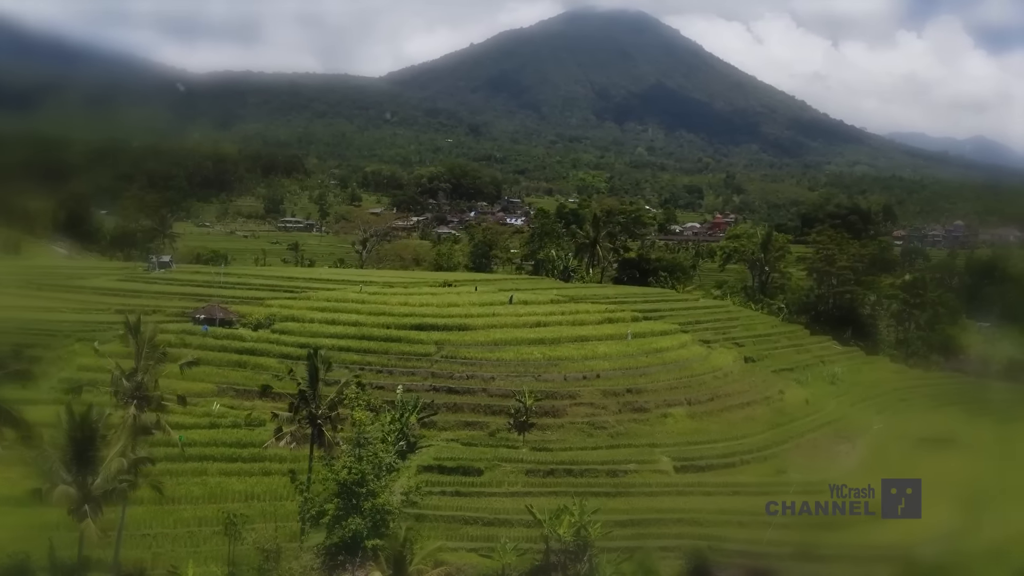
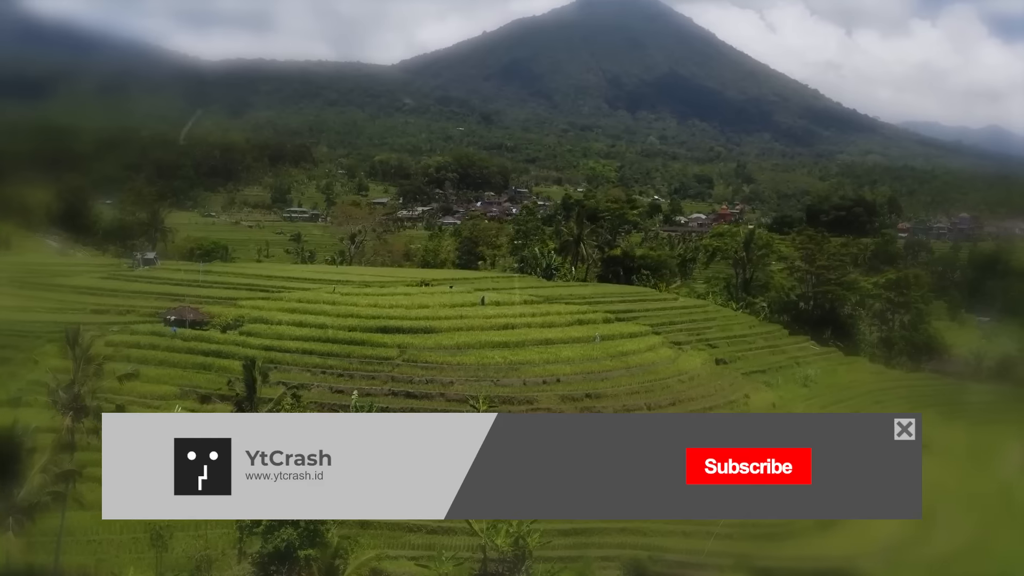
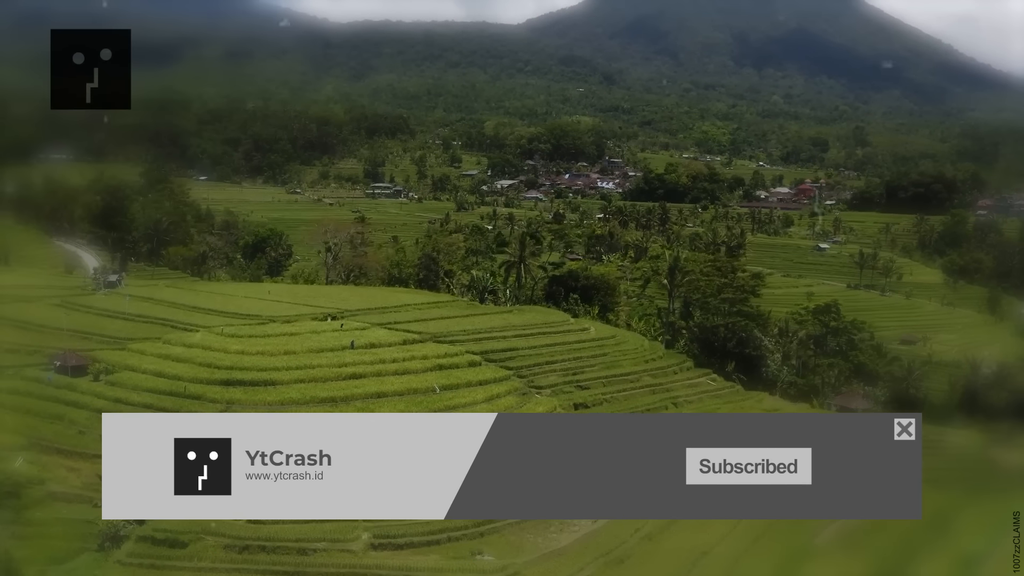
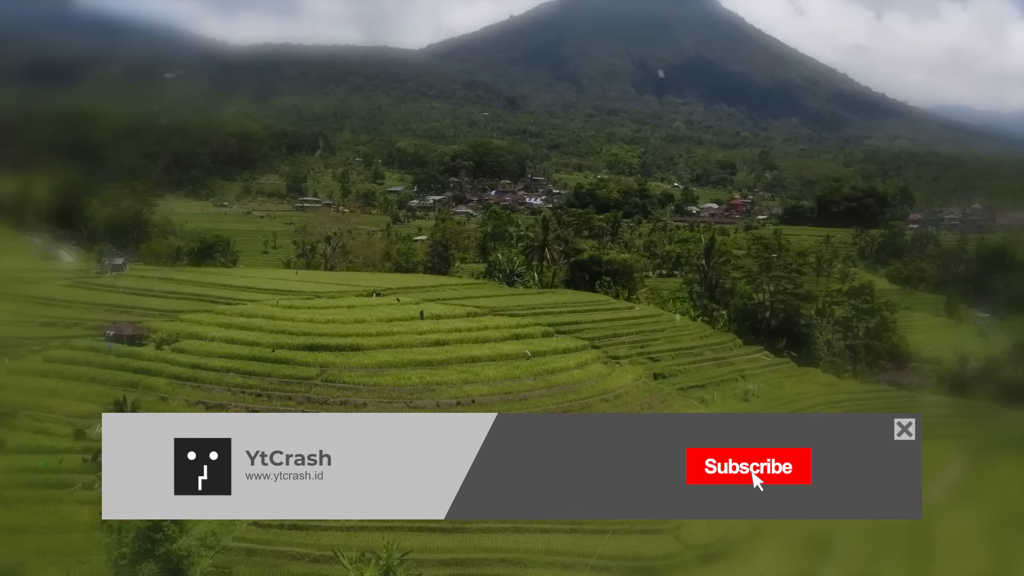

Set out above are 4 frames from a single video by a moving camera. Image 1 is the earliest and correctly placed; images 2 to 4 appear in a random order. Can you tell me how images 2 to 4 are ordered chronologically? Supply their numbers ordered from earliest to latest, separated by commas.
2, 4, 3
